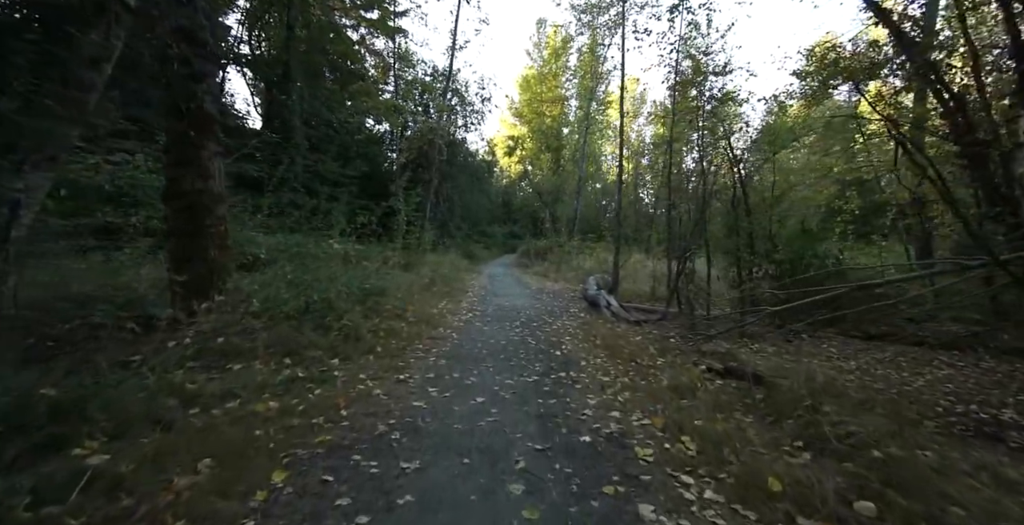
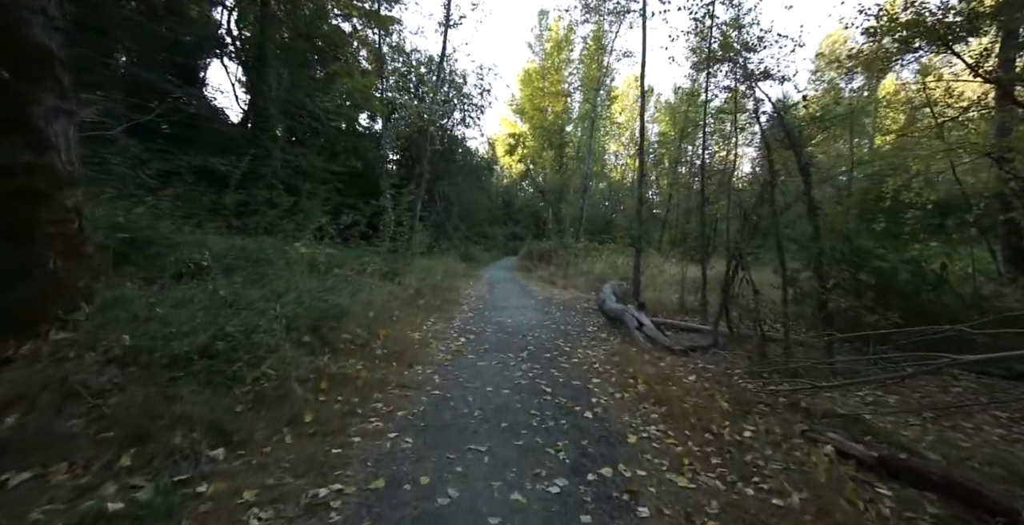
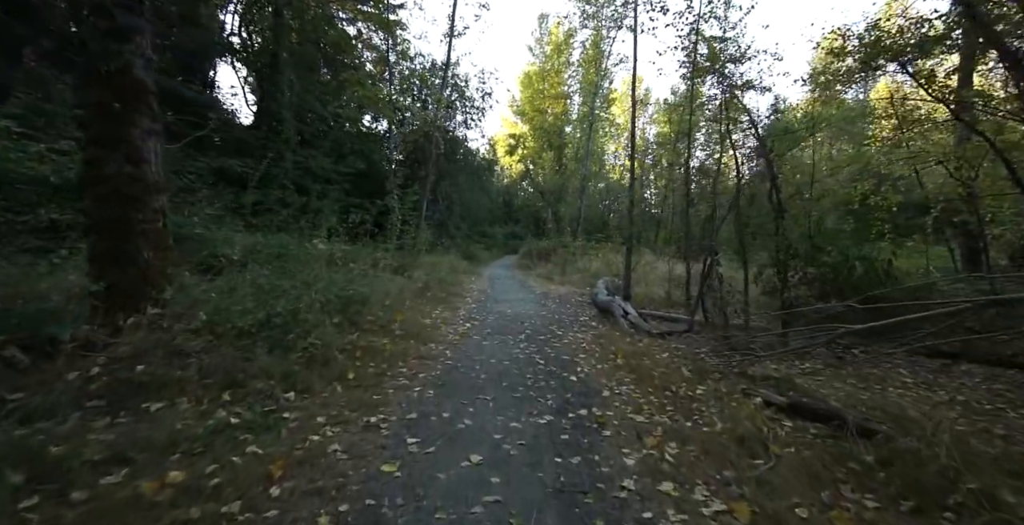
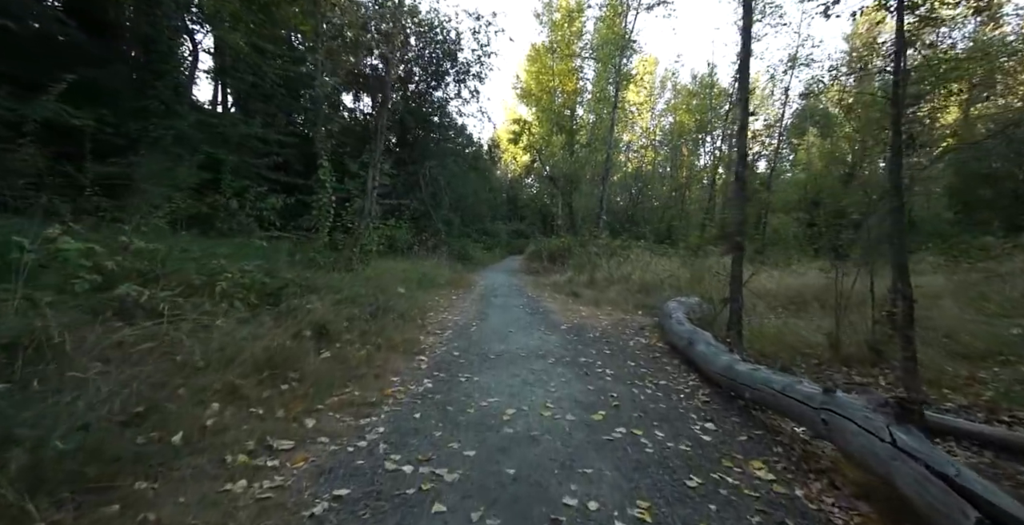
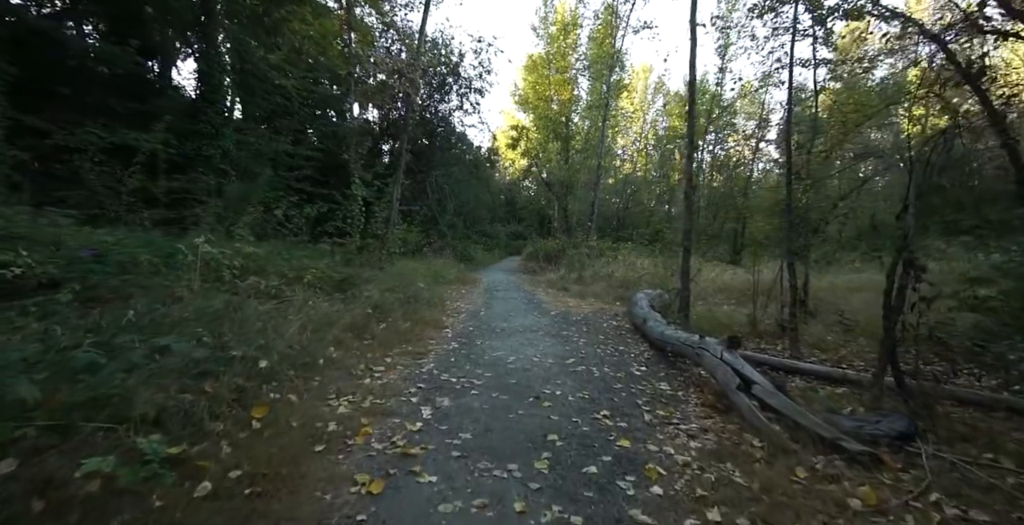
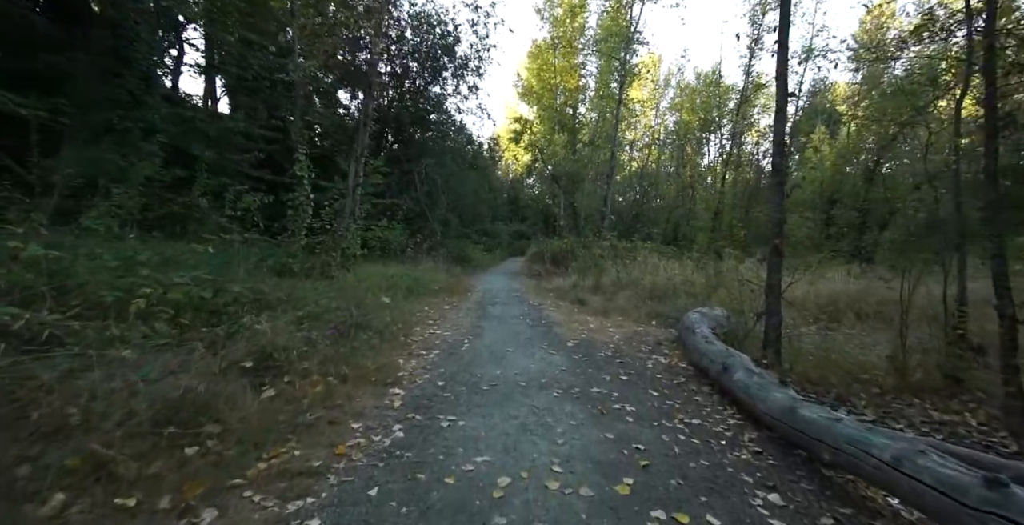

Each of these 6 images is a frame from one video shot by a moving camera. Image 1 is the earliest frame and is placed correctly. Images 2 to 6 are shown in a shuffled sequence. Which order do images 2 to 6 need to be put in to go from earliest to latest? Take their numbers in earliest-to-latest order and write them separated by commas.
3, 2, 5, 4, 6
